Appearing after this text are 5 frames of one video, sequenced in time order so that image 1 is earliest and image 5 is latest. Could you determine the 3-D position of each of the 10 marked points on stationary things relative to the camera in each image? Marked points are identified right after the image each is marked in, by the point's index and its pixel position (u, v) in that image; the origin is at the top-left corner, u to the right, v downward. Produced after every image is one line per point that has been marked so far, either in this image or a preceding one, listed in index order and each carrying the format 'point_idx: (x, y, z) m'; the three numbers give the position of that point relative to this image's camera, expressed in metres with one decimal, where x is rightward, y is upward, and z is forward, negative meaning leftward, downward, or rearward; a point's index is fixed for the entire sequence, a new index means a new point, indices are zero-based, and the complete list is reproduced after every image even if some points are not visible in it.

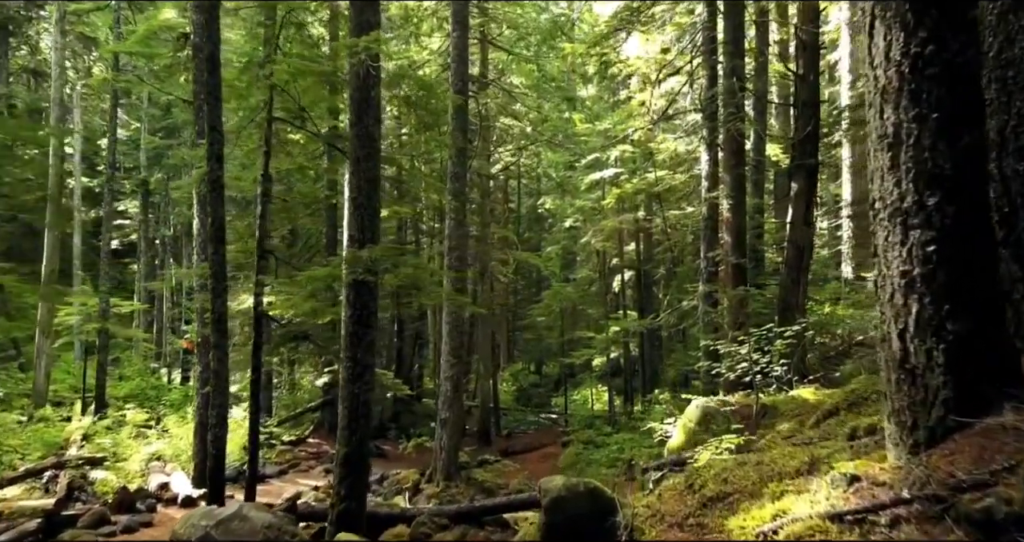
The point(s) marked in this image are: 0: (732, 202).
0: (+3.9, +1.2, +13.2) m
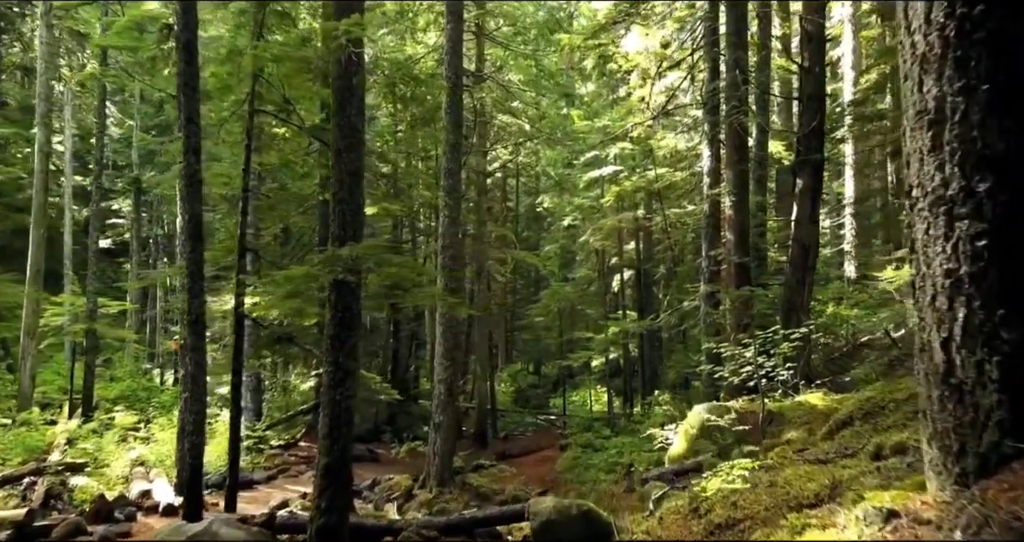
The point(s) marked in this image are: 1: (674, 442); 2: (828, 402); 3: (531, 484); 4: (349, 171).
0: (+3.8, +1.2, +12.8) m
1: (+2.0, -2.1, +9.2) m
2: (+3.5, -1.5, +8.3) m
3: (+0.4, -4.7, +16.6) m
4: (-1.6, +1.0, +7.3) m
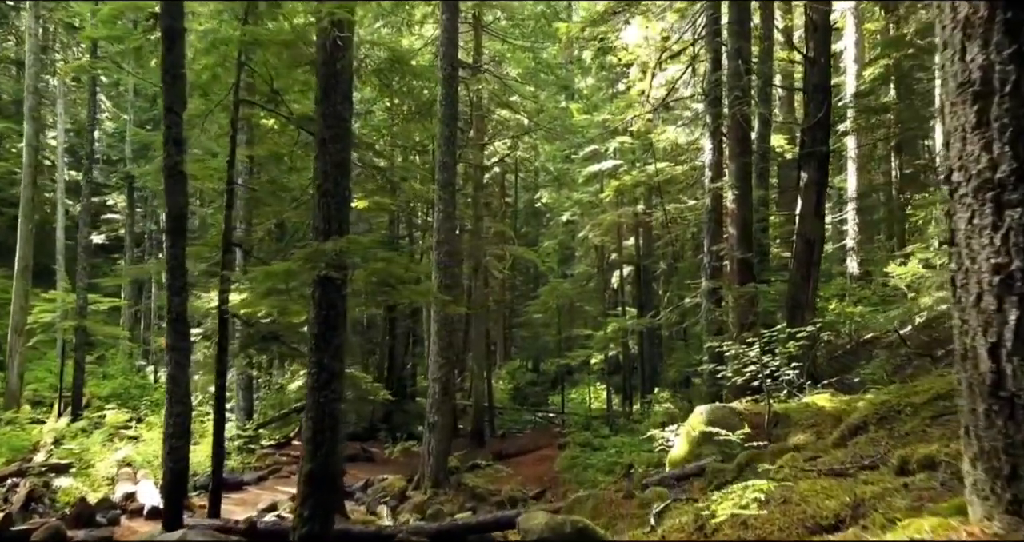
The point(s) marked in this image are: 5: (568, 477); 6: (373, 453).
0: (+3.7, +1.3, +12.4) m
1: (+1.9, -2.1, +8.9) m
2: (+3.5, -1.4, +8.0) m
3: (+0.3, -4.7, +16.2) m
4: (-1.7, +1.0, +6.9) m
5: (+1.2, -4.6, +16.6) m
6: (-3.2, -4.2, +17.2) m
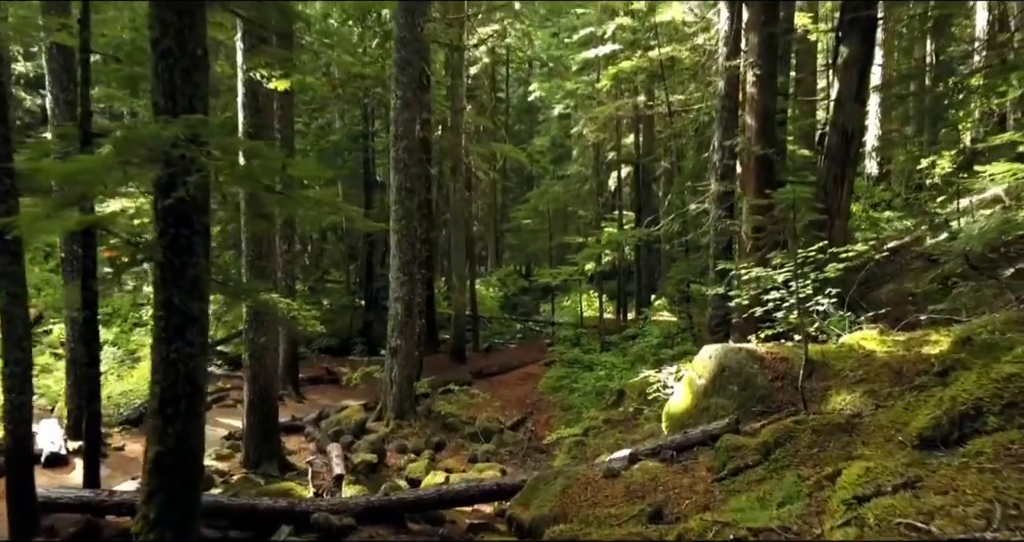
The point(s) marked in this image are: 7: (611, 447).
0: (+3.3, +2.7, +10.0) m
1: (+1.5, -1.1, +7.0) m
2: (+3.0, -0.6, +6.0) m
3: (-0.1, -2.7, +14.6) m
4: (-2.1, +1.7, +4.6) m
5: (+0.8, -2.6, +14.9) m
6: (-3.7, -2.2, +15.5) m
7: (+1.4, -2.5, +10.5) m
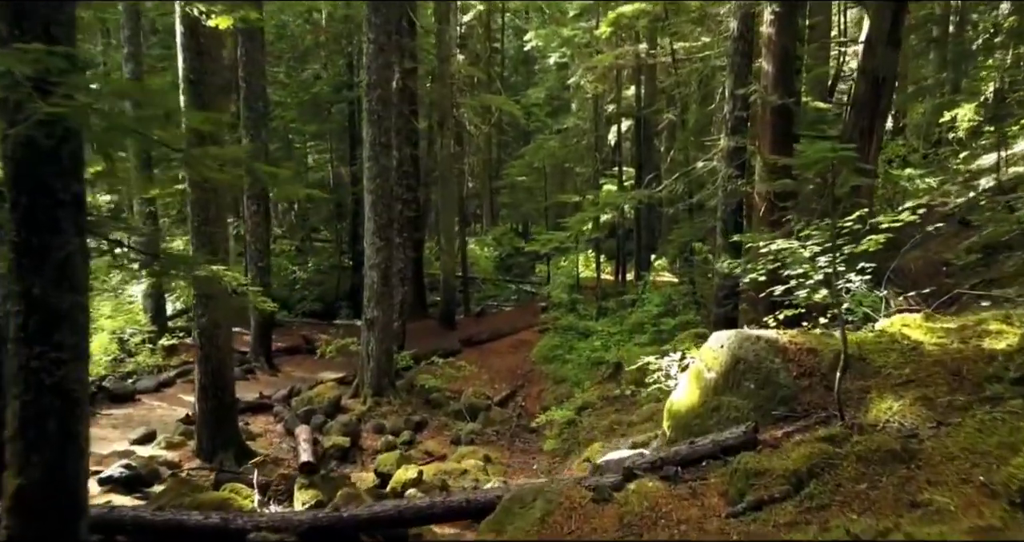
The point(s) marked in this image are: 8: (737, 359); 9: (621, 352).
0: (+3.1, +3.1, +8.8) m
1: (+1.3, -0.9, +6.0) m
2: (+2.8, -0.5, +4.9) m
3: (-0.3, -2.1, +13.6) m
4: (-2.3, +1.7, +3.4) m
5: (+0.6, -1.9, +14.0) m
6: (-3.8, -1.5, +14.5) m
7: (+1.2, -2.0, +9.5) m
8: (+1.6, -0.6, +5.3) m
9: (+1.8, -1.4, +12.8) m
